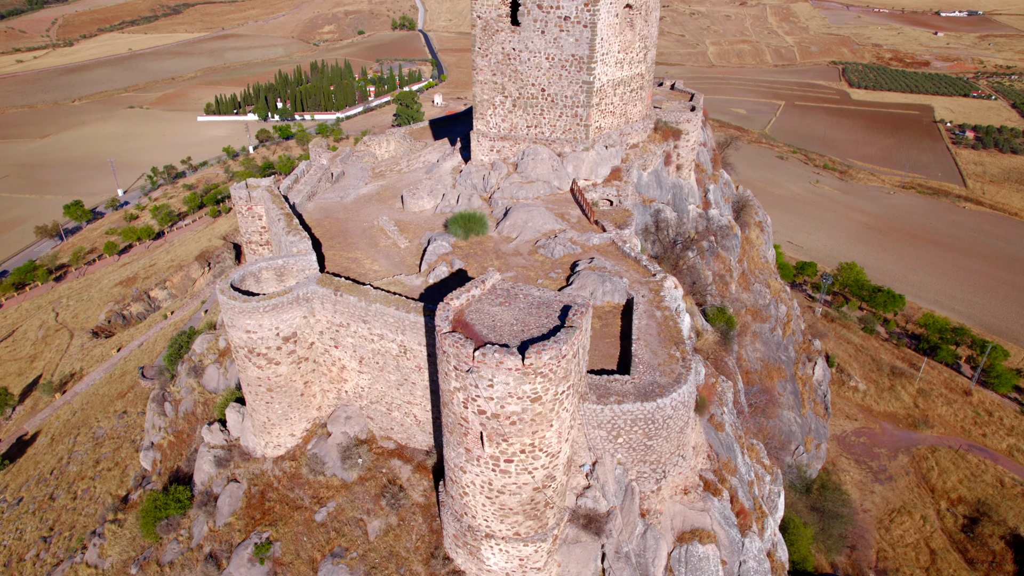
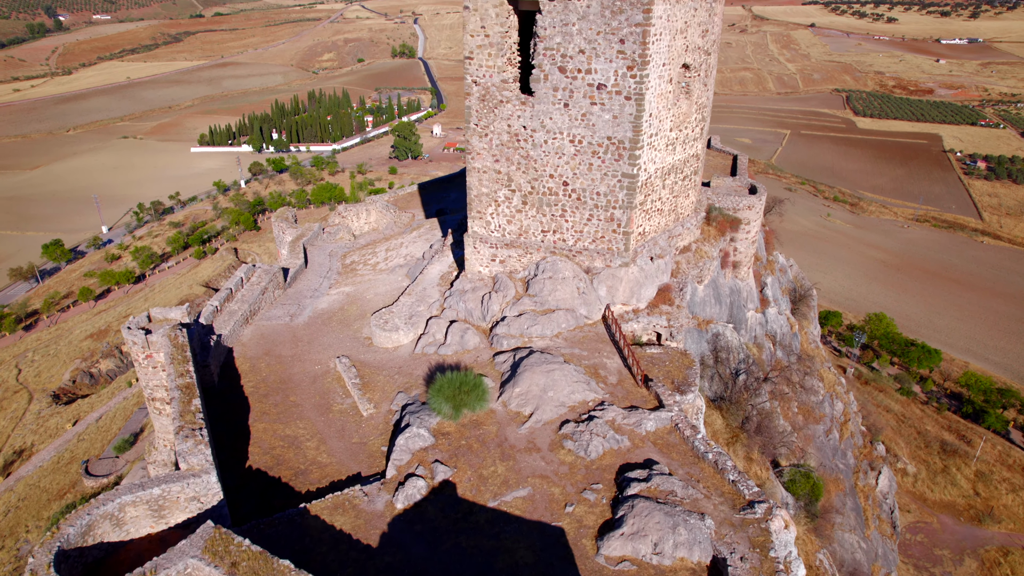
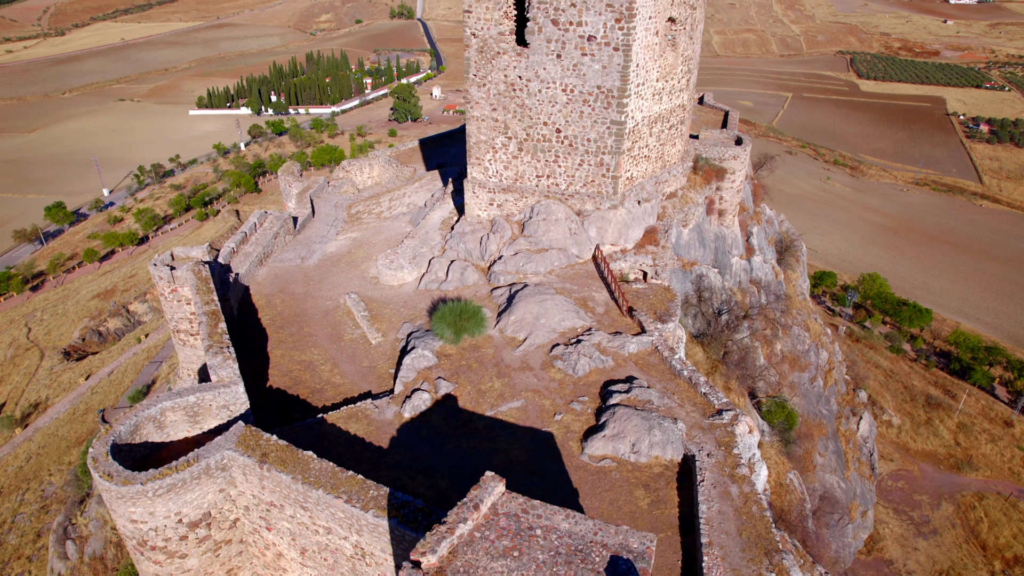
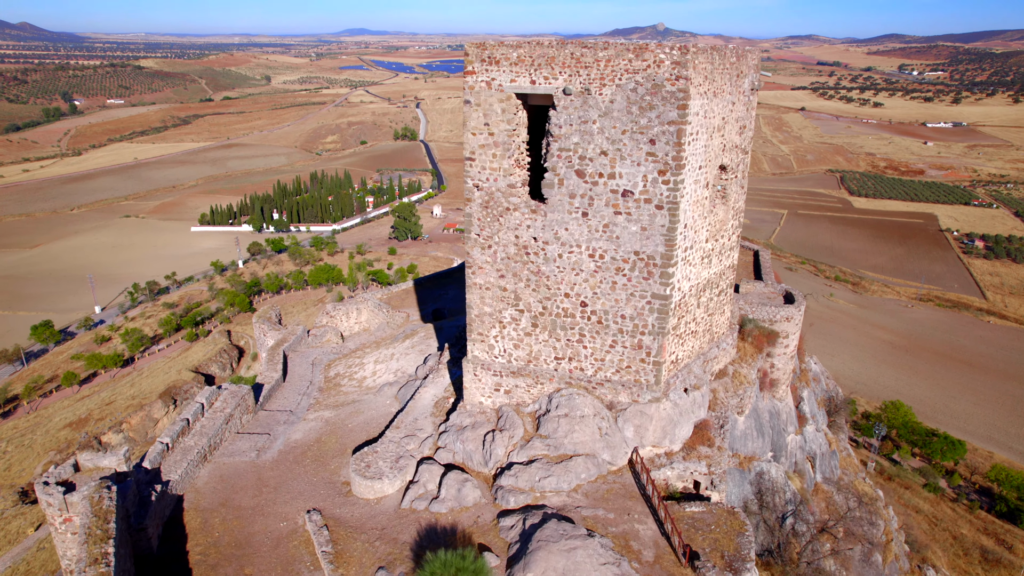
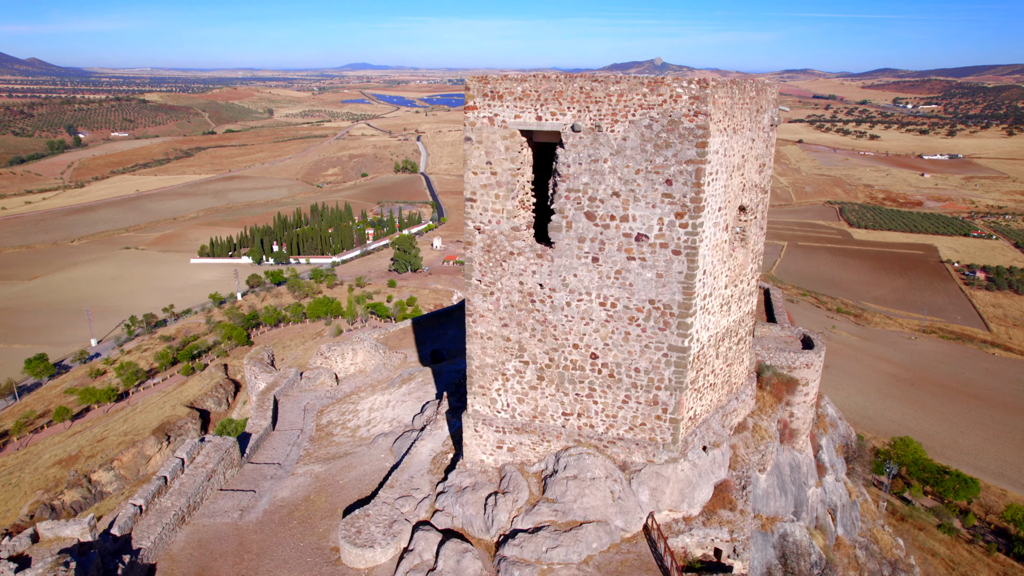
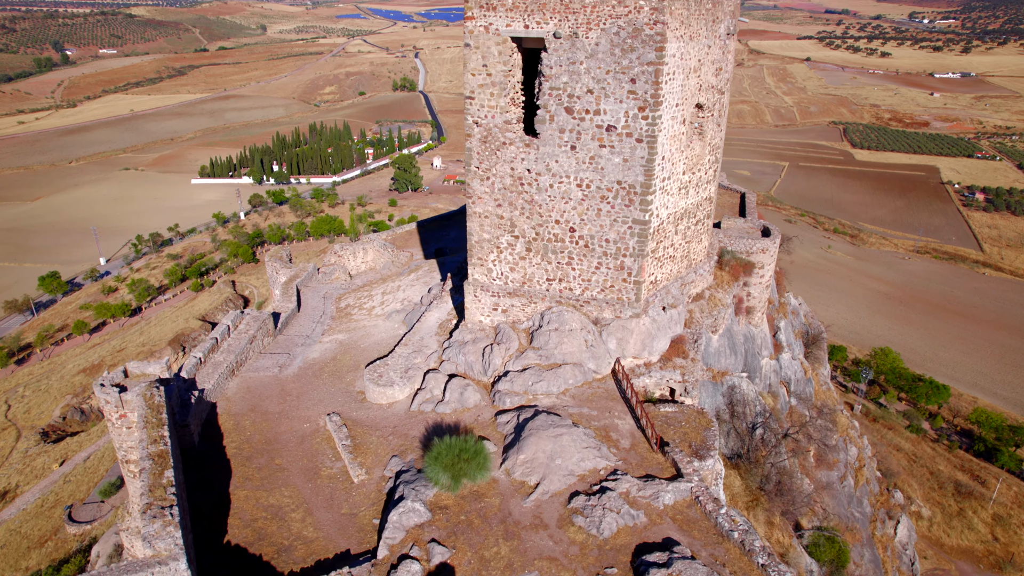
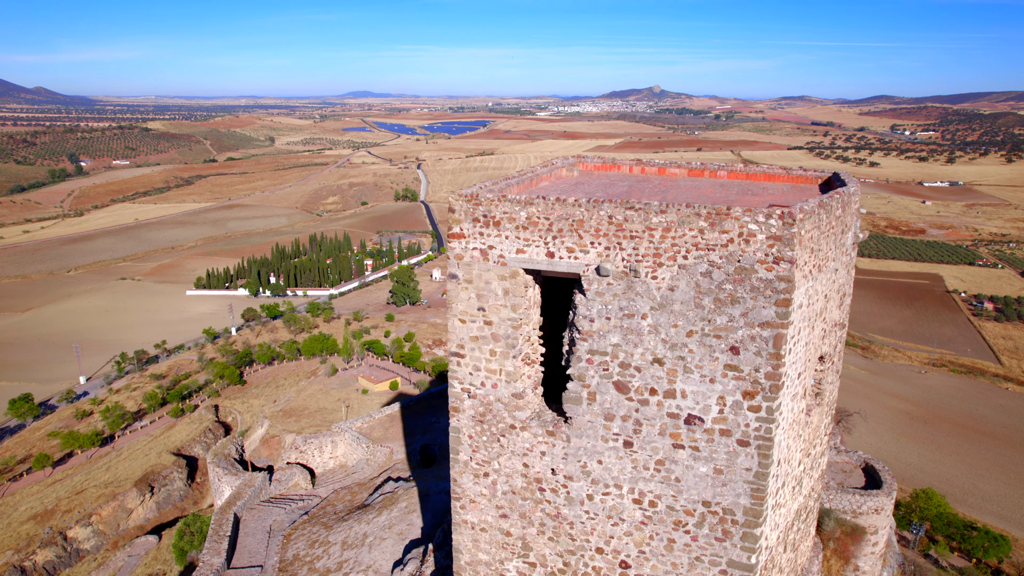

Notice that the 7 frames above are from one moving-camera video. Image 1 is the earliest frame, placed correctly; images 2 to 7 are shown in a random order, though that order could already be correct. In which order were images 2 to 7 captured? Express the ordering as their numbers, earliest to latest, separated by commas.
3, 2, 6, 4, 5, 7
